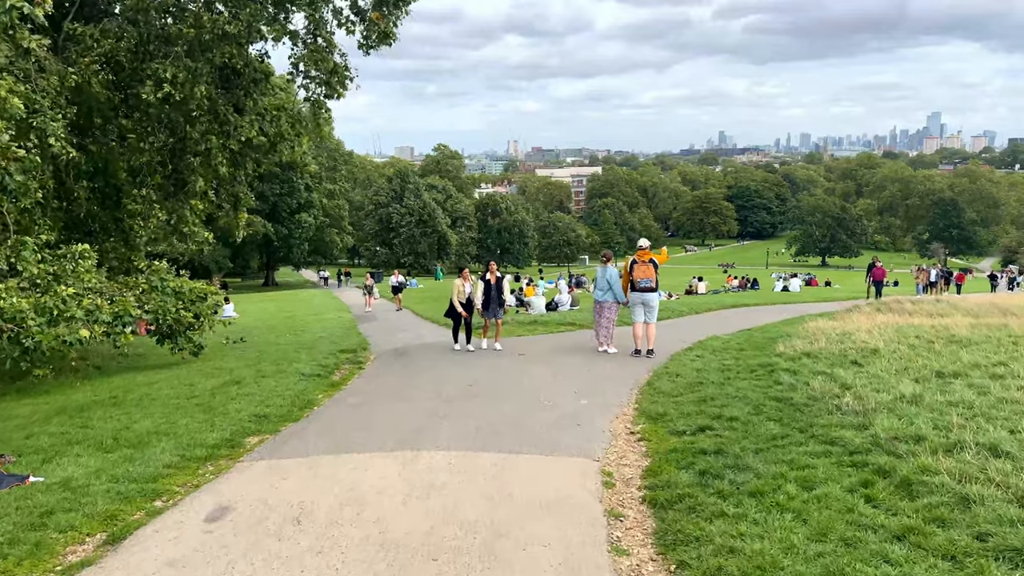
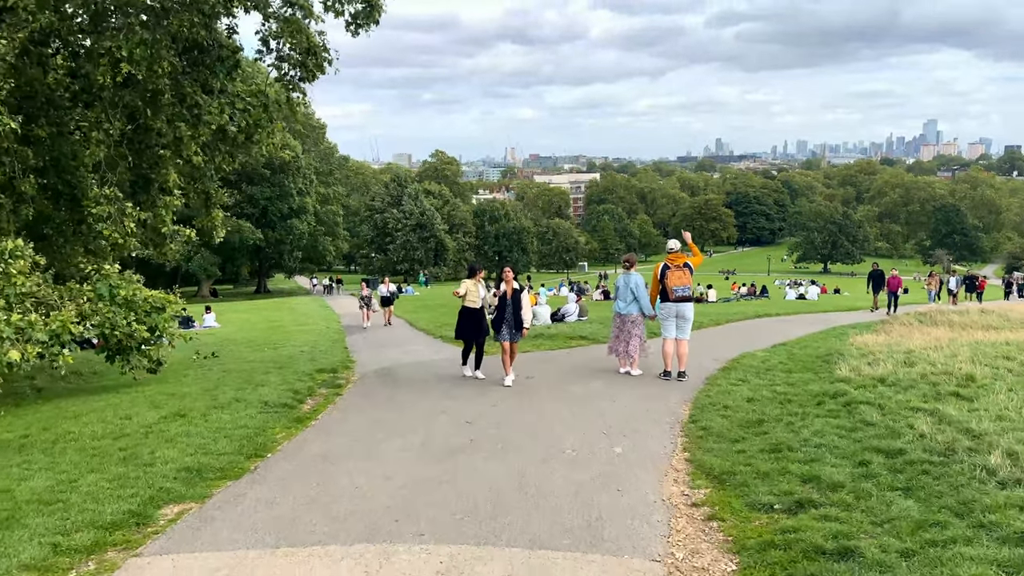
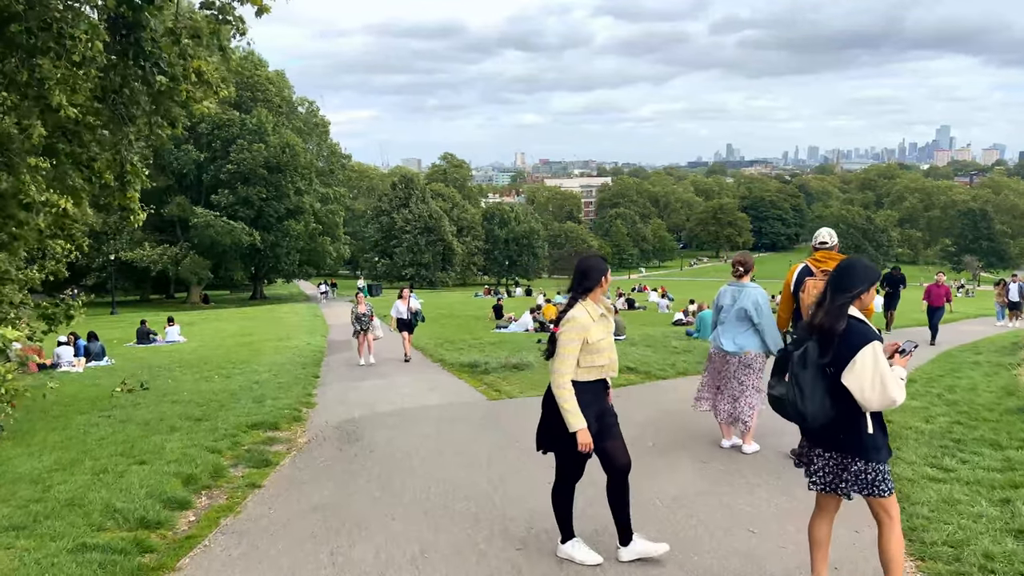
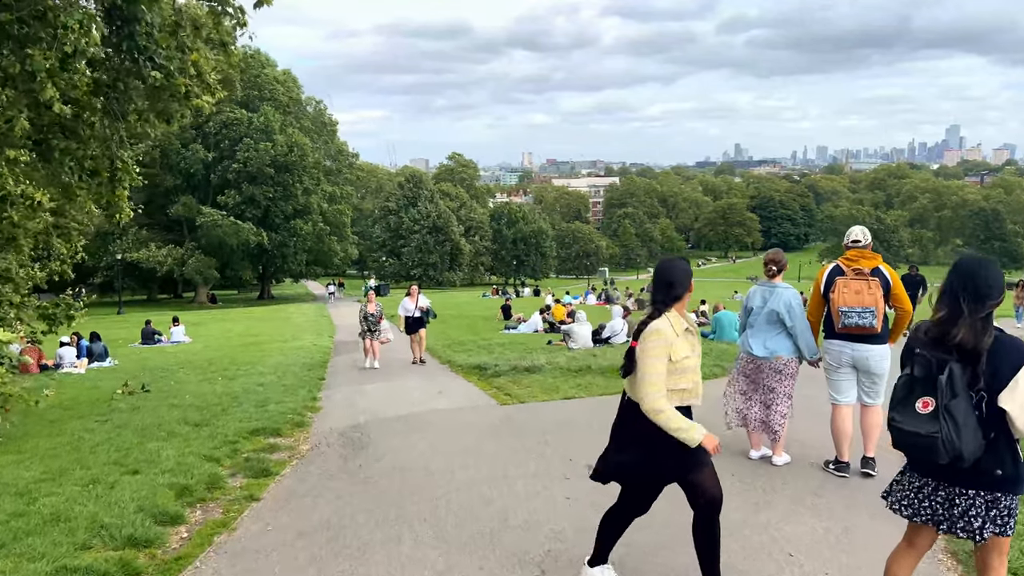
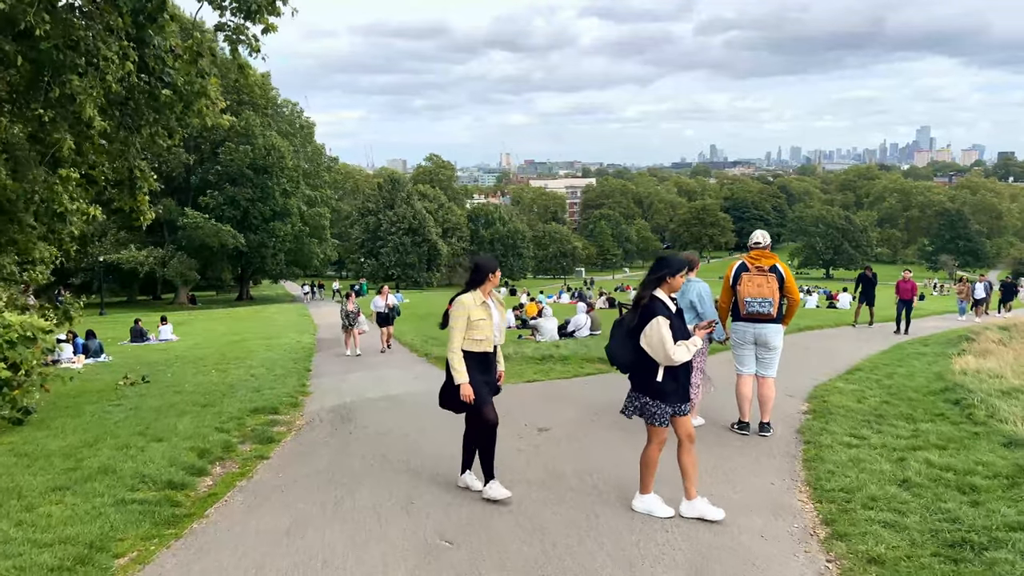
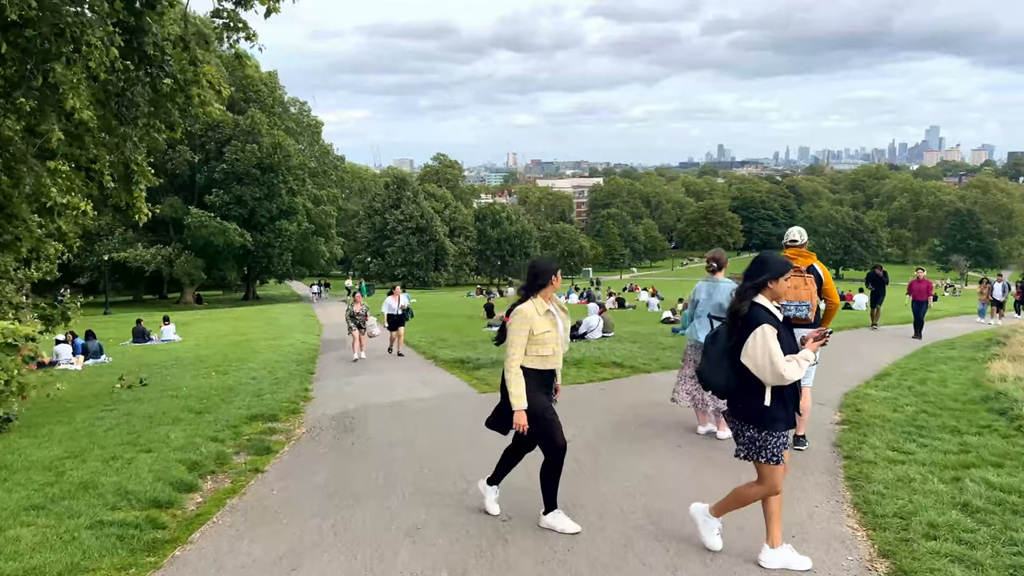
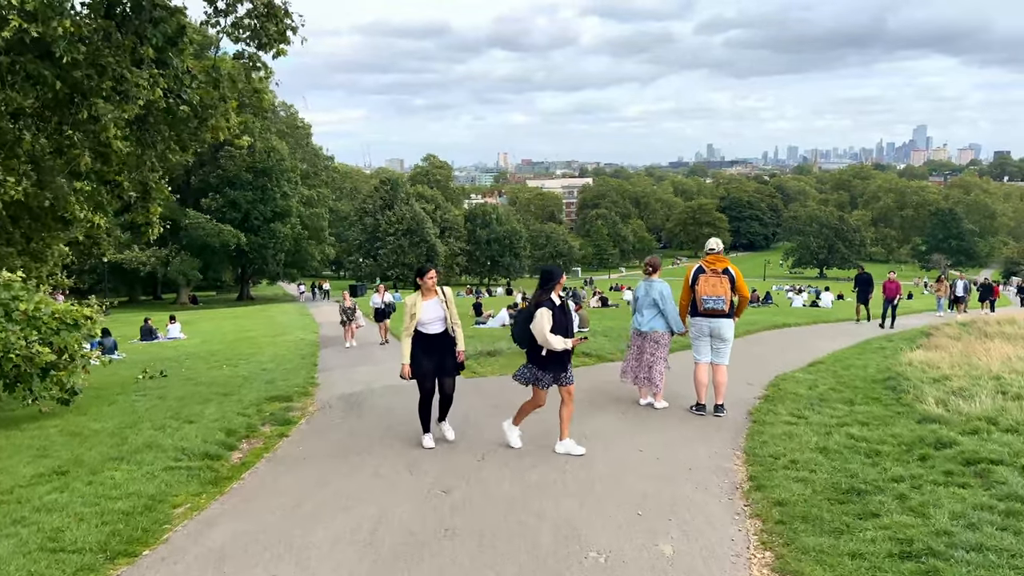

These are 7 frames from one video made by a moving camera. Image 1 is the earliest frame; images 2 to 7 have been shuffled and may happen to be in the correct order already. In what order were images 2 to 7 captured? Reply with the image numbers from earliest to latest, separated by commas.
2, 7, 5, 6, 3, 4
